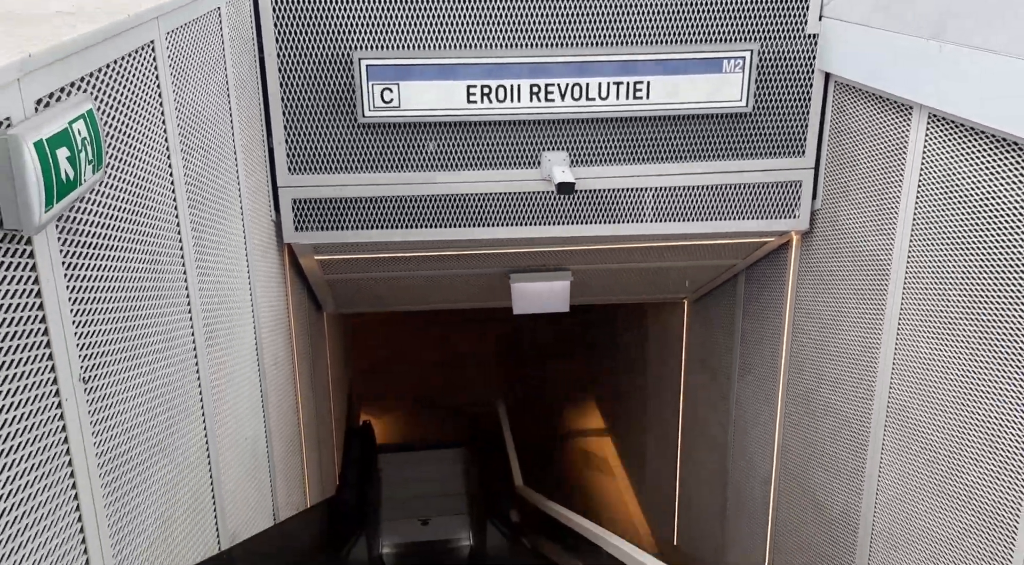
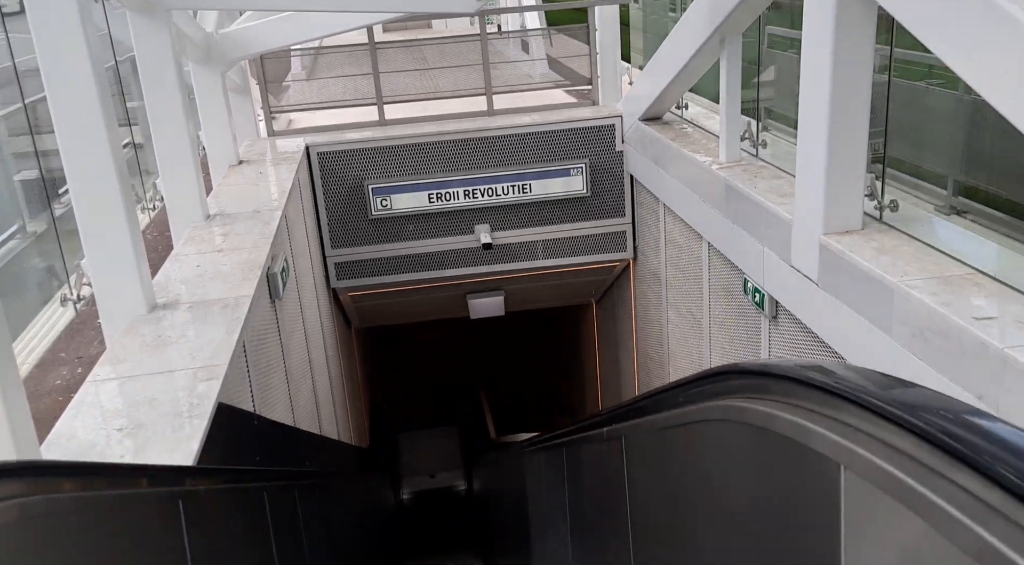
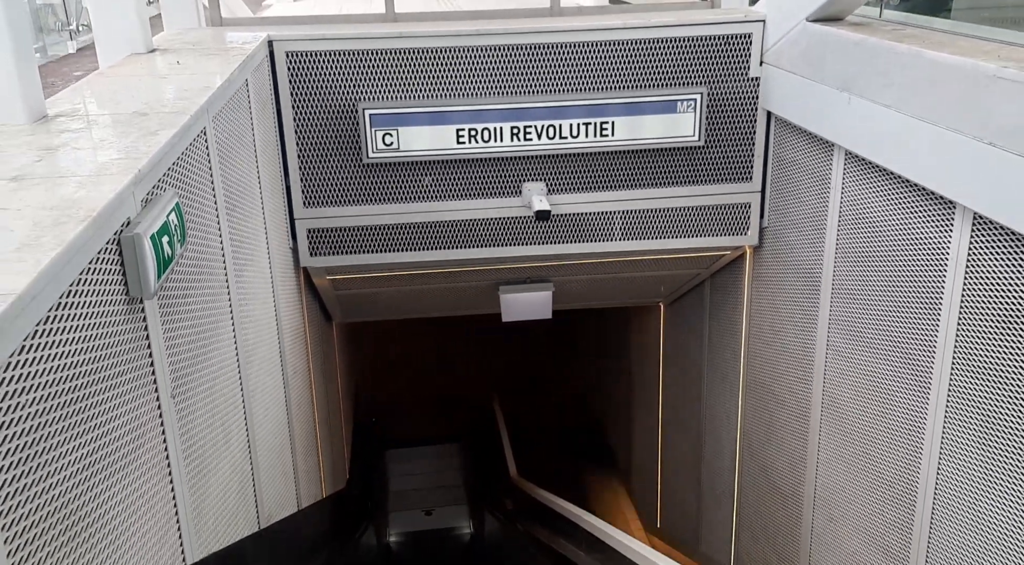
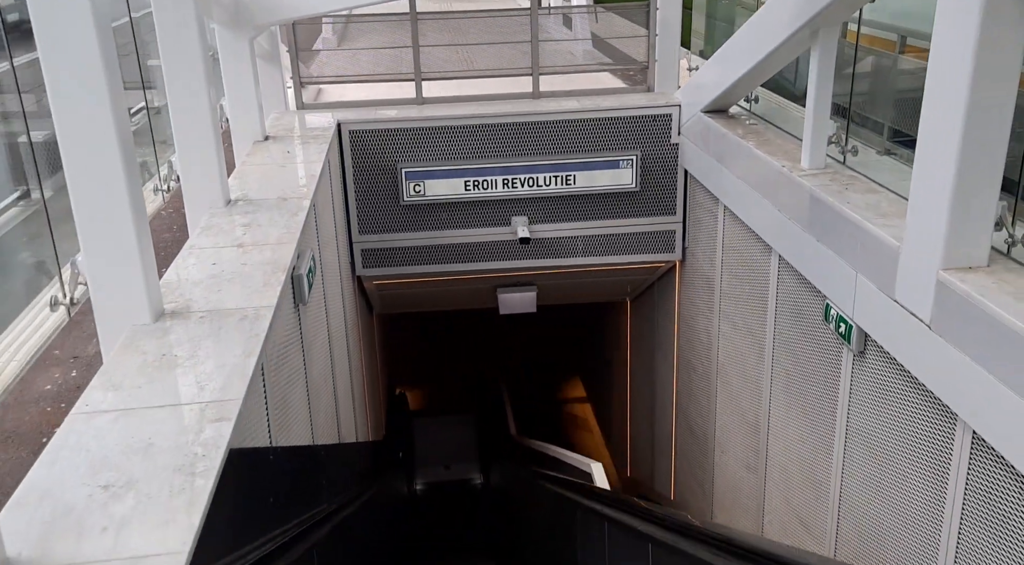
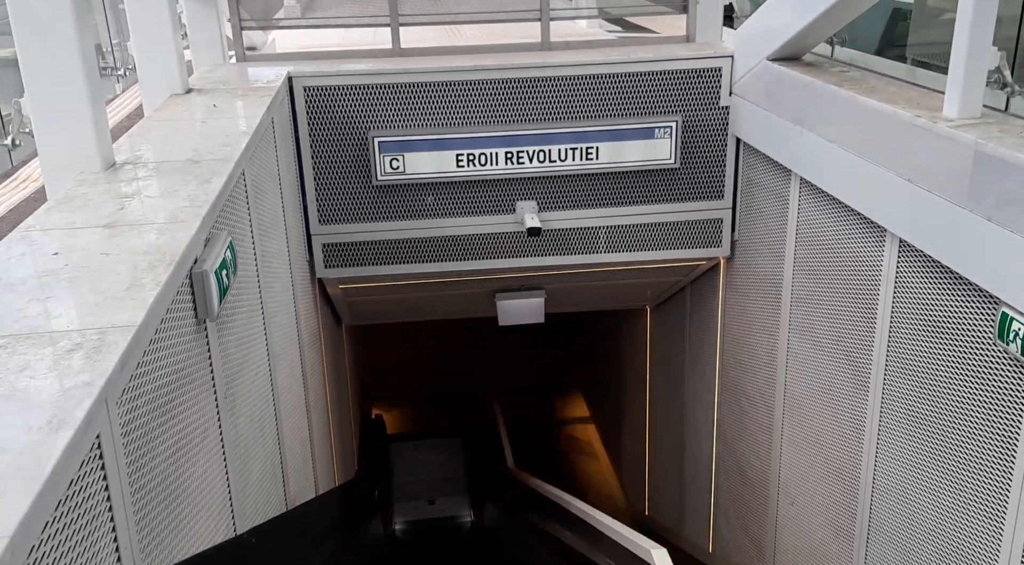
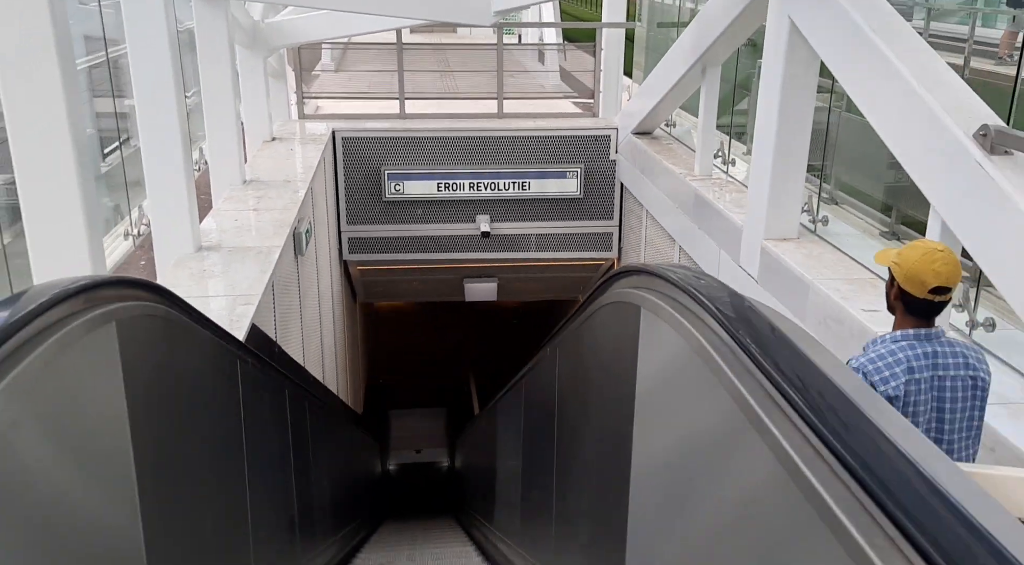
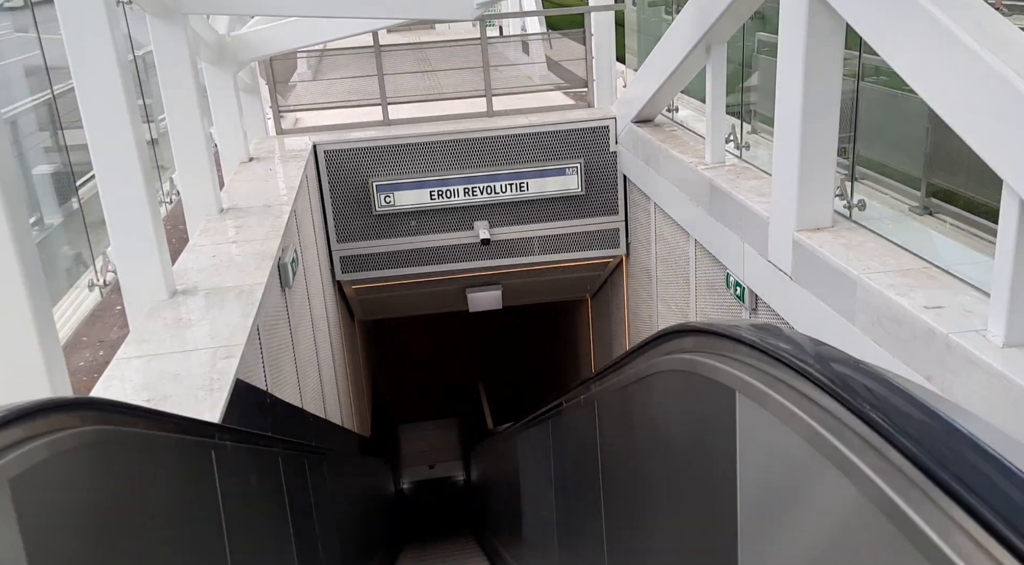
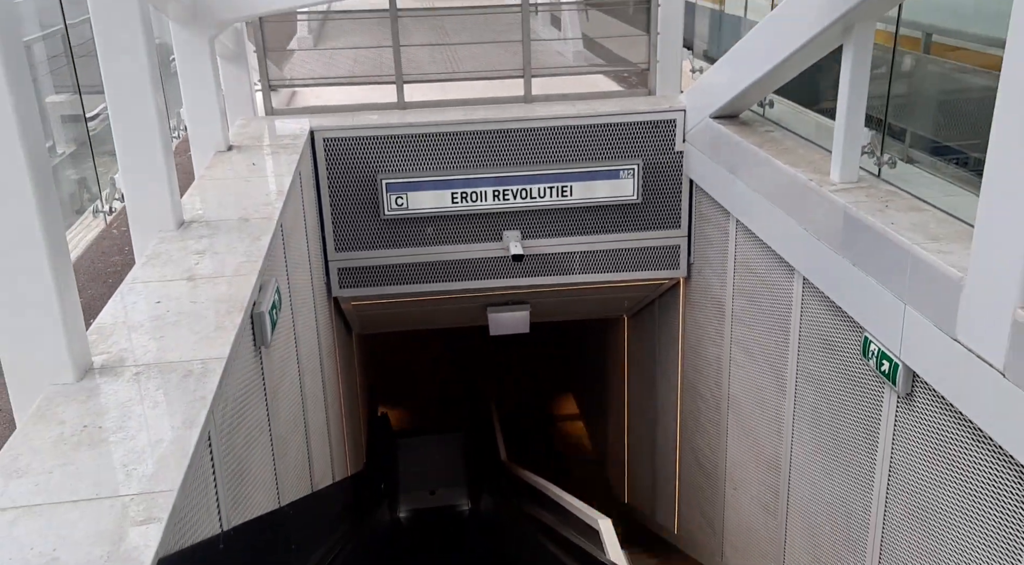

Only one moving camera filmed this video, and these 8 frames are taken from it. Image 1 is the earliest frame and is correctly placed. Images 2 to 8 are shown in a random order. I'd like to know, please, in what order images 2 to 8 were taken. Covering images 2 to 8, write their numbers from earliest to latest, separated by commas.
3, 5, 8, 4, 2, 7, 6
